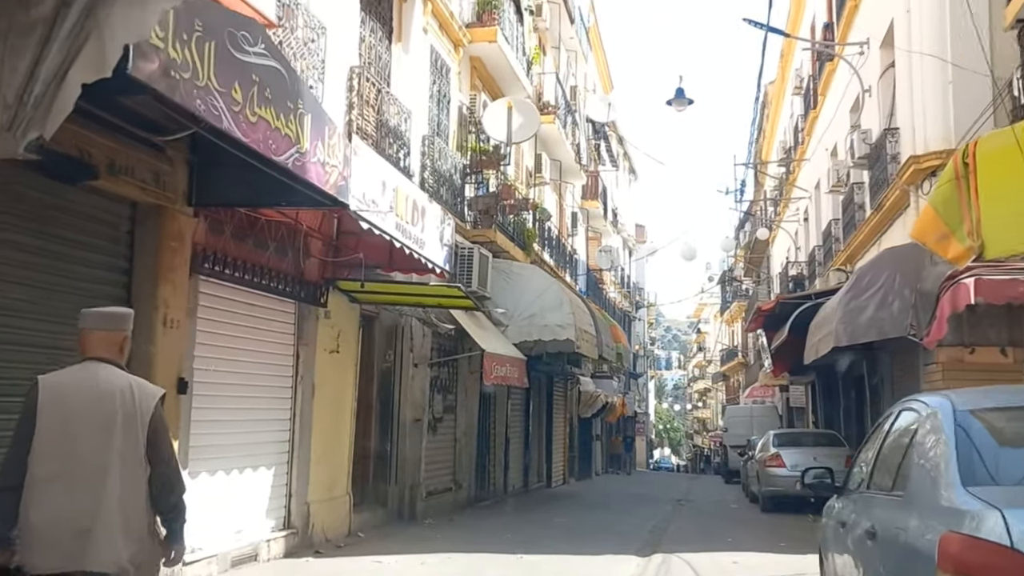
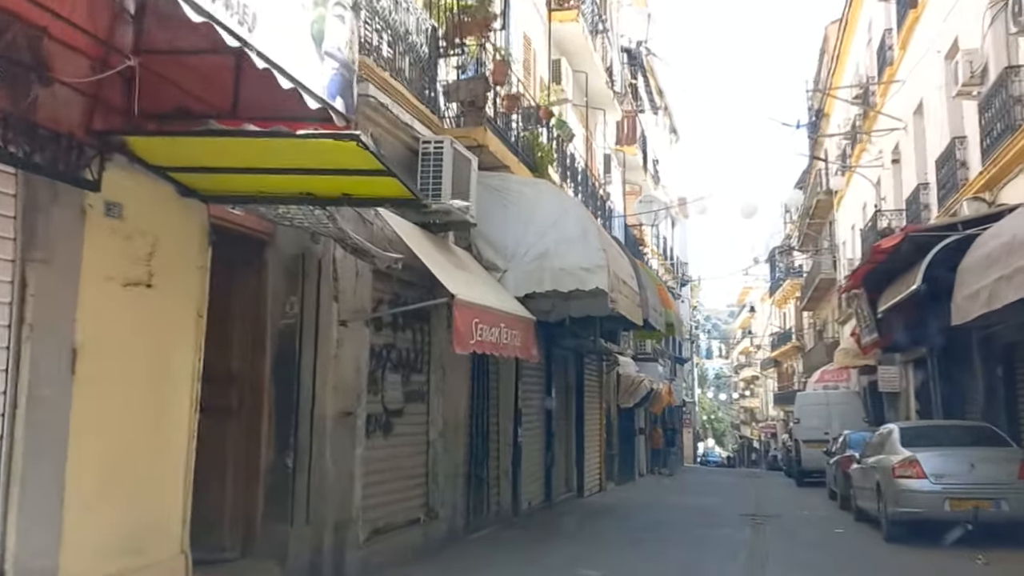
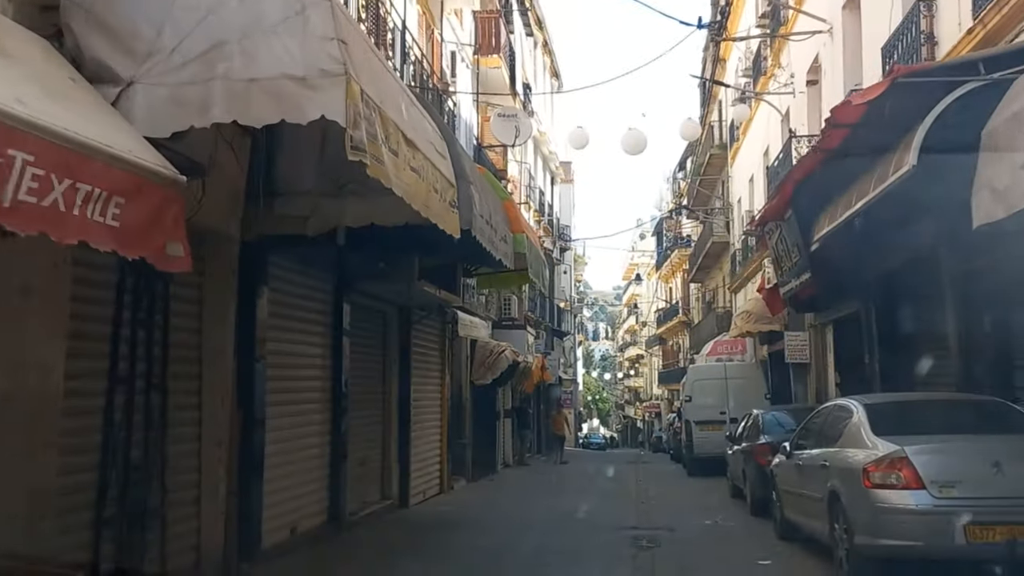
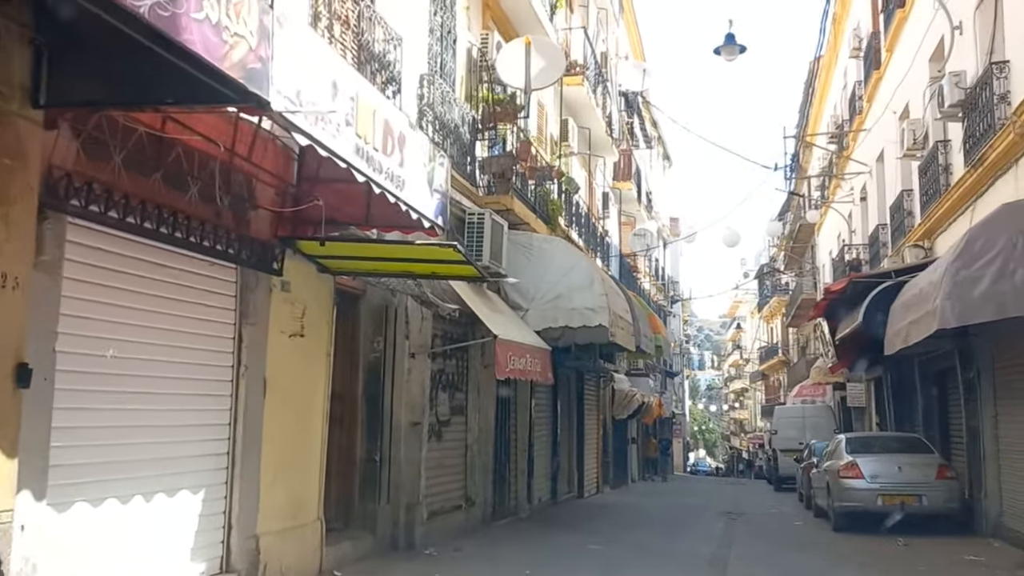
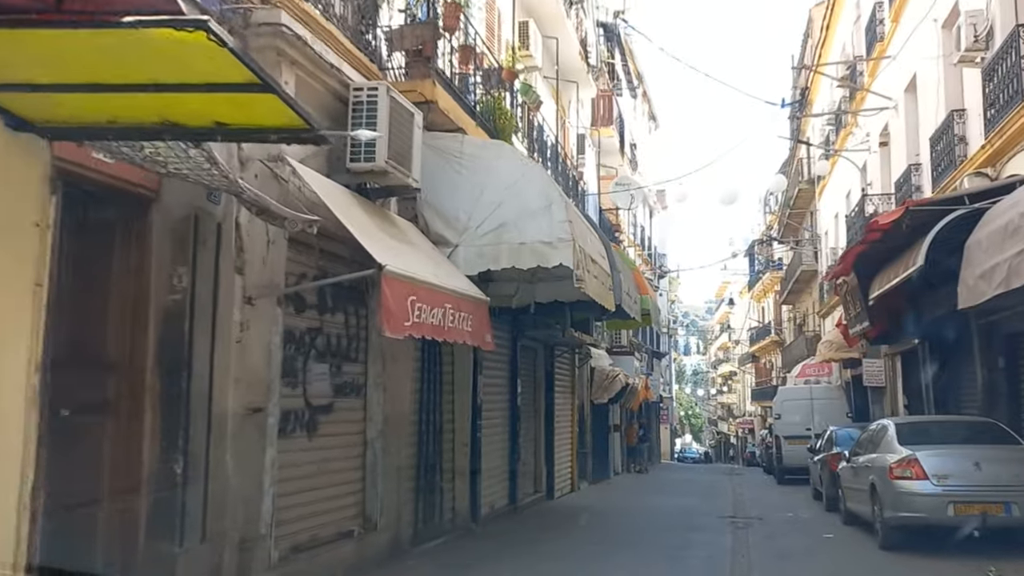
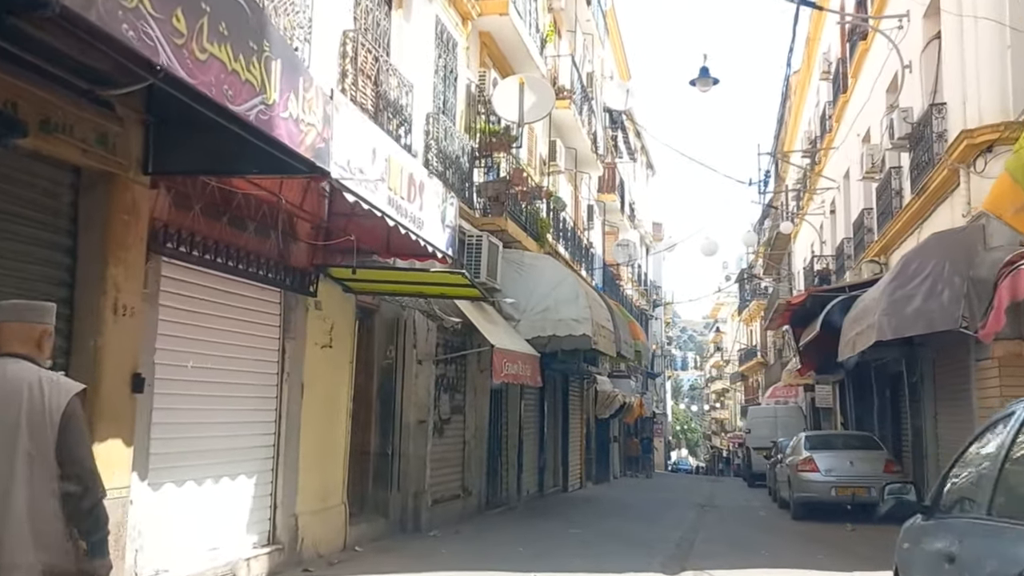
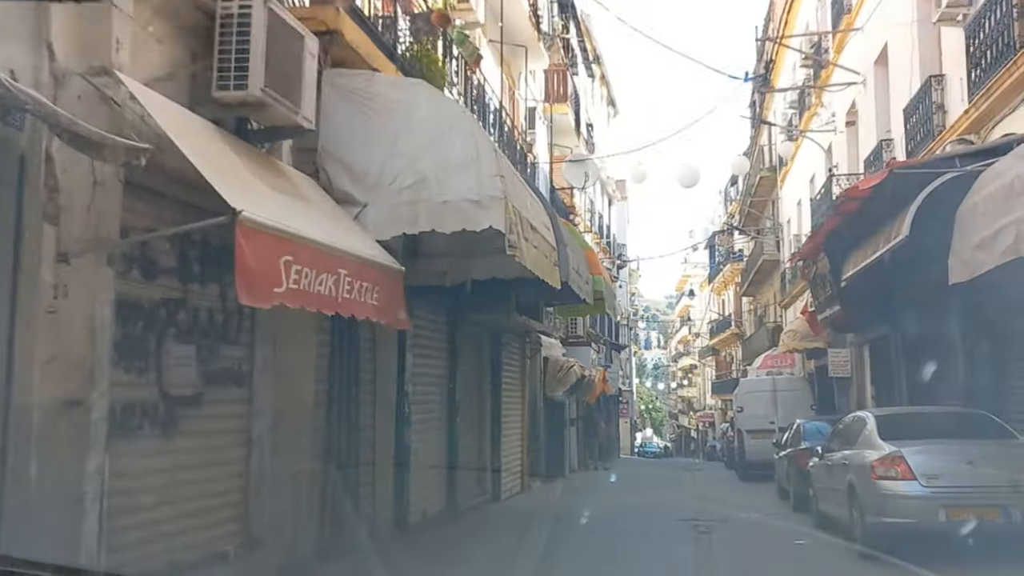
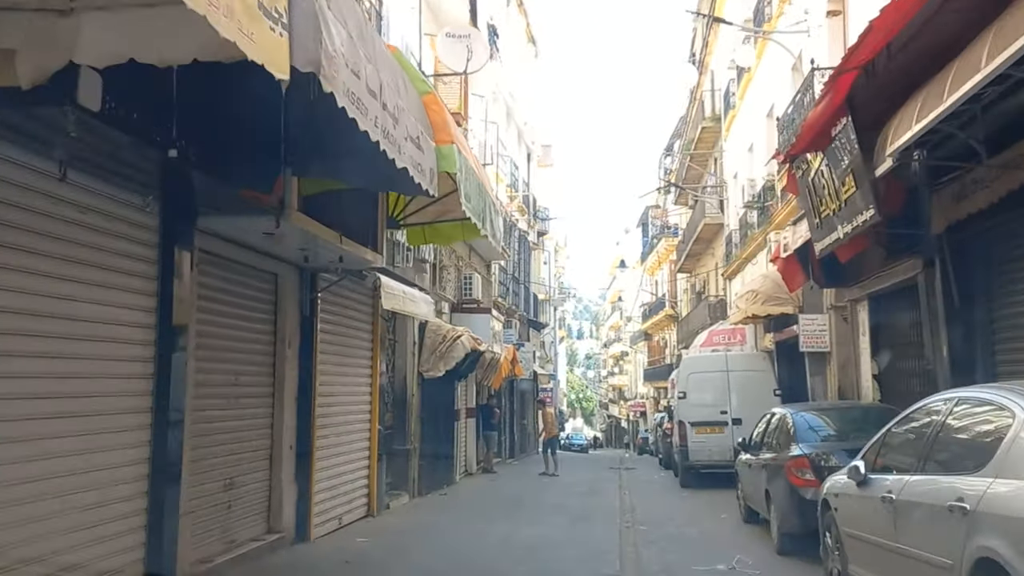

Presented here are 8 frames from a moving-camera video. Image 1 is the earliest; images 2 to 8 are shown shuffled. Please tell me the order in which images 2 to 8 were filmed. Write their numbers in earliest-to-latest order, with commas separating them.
6, 4, 2, 5, 7, 3, 8
